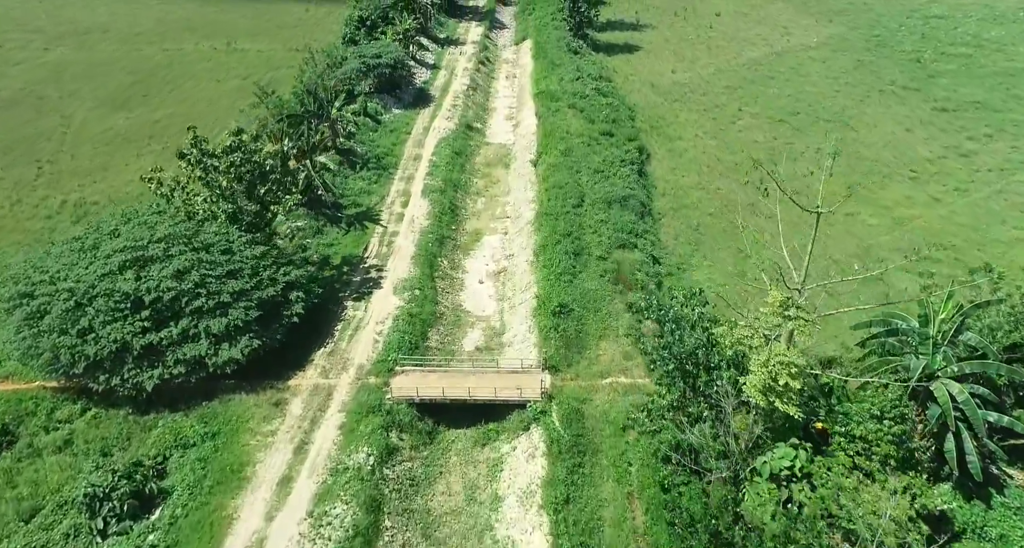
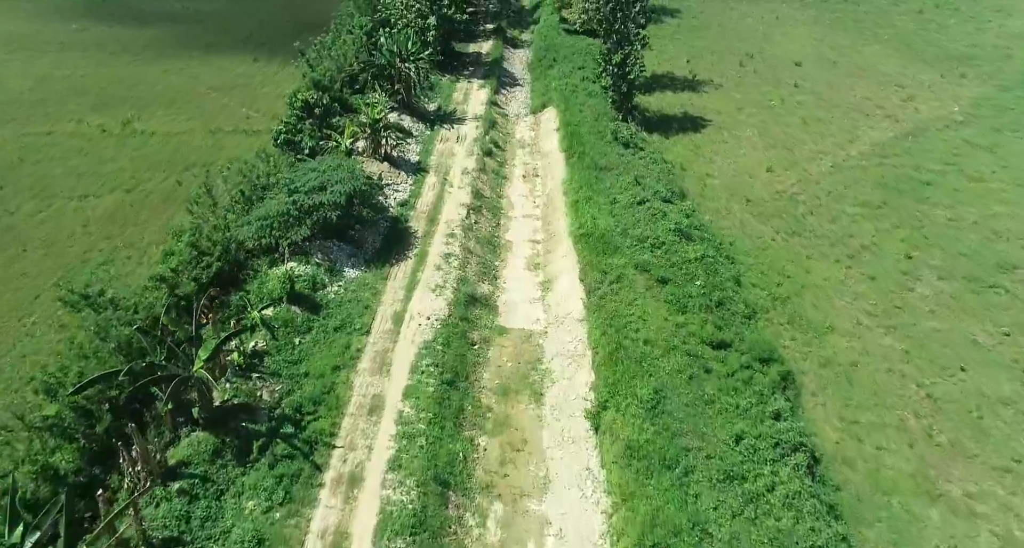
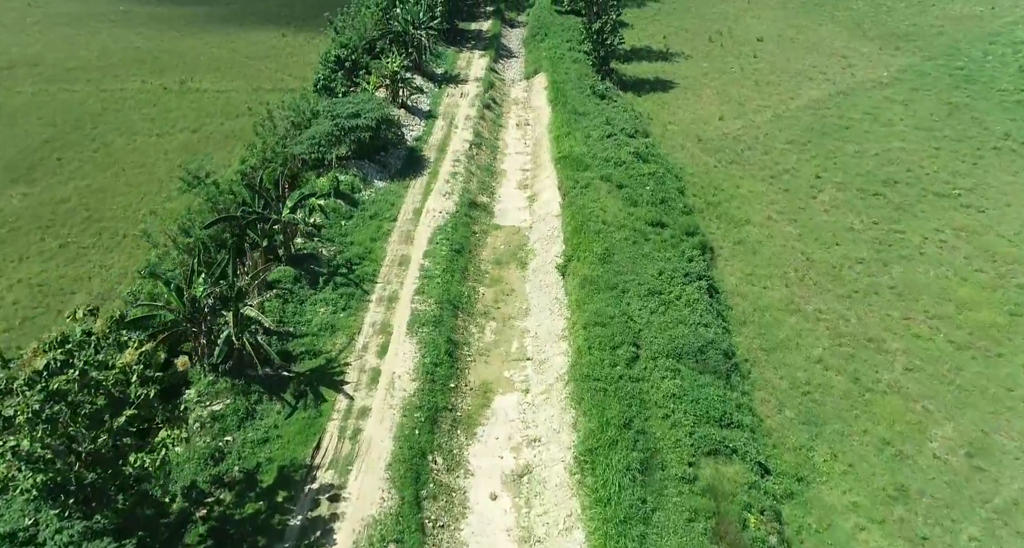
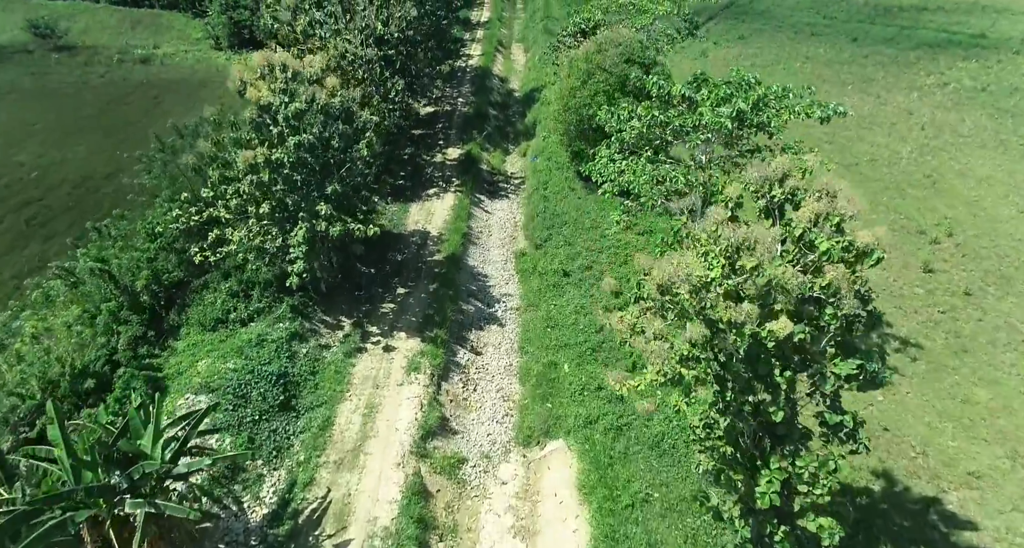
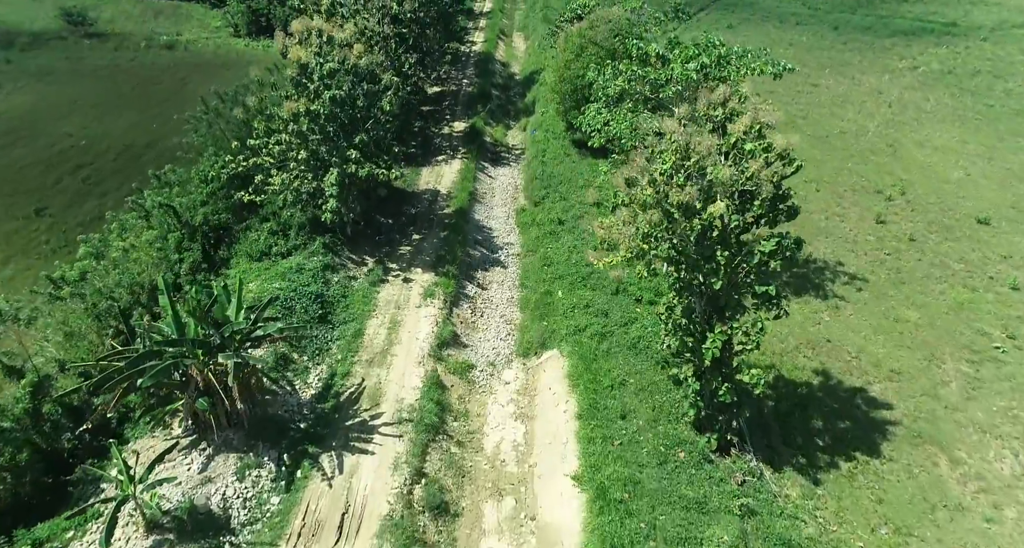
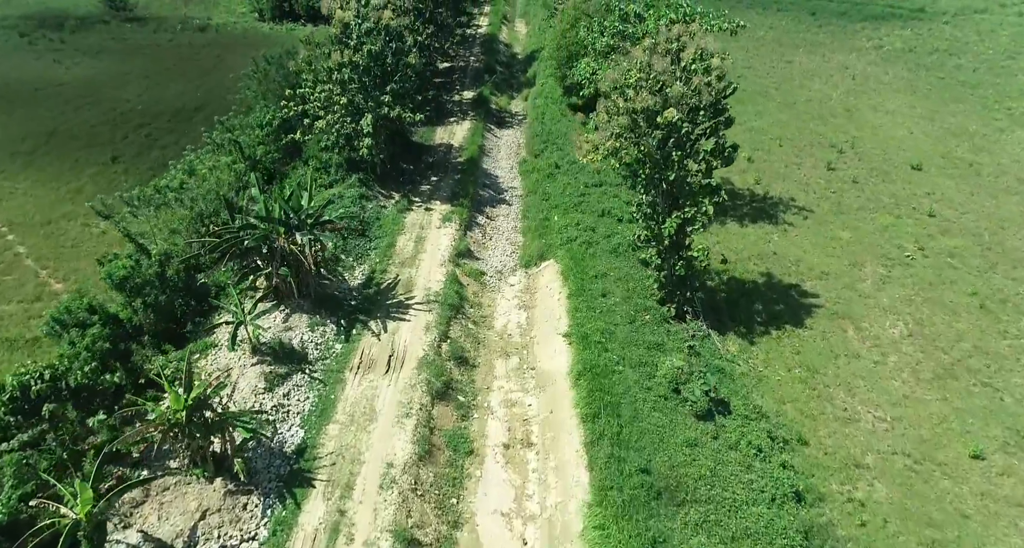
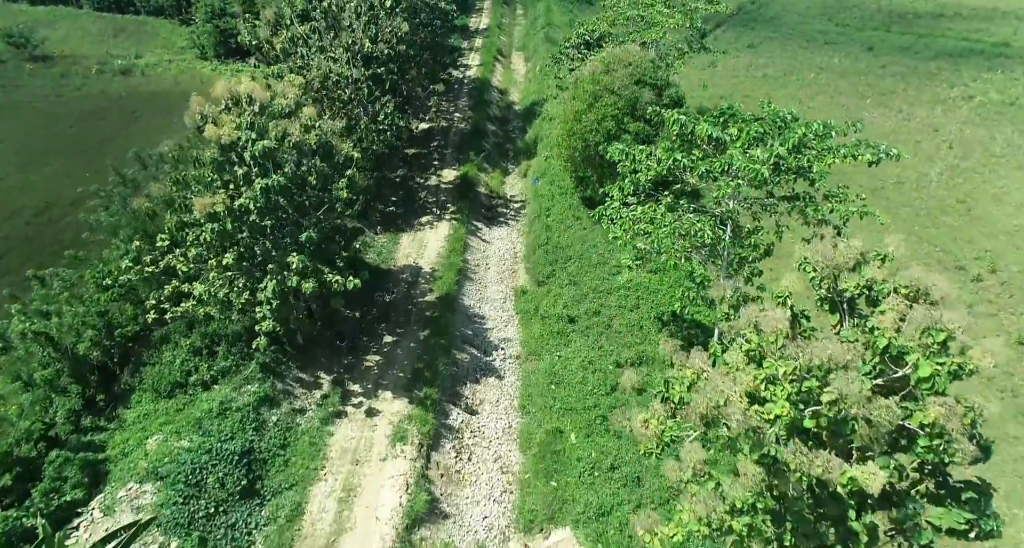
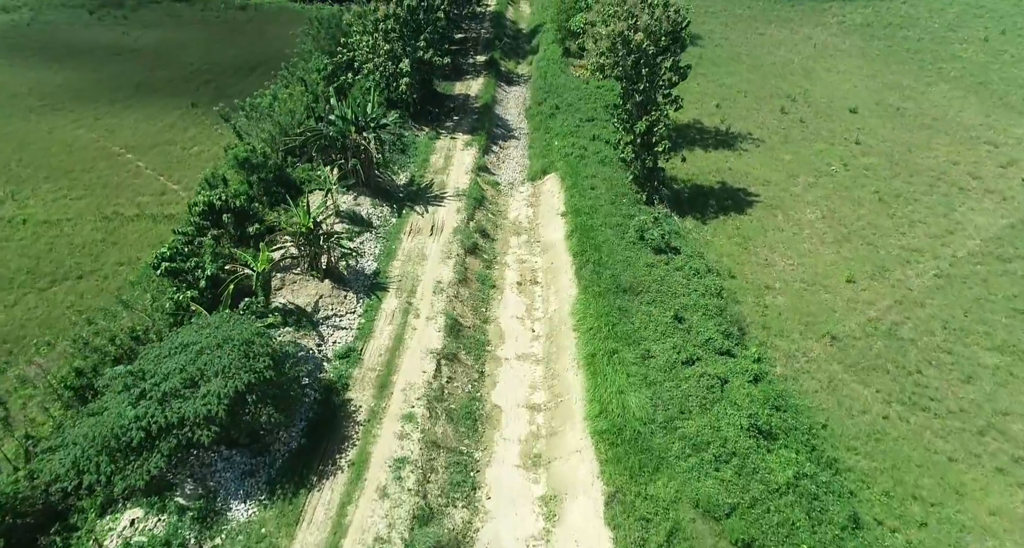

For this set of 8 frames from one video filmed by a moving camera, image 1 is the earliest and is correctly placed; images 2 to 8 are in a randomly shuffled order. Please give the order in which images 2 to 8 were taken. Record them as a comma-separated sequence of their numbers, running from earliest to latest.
3, 2, 8, 6, 5, 4, 7
